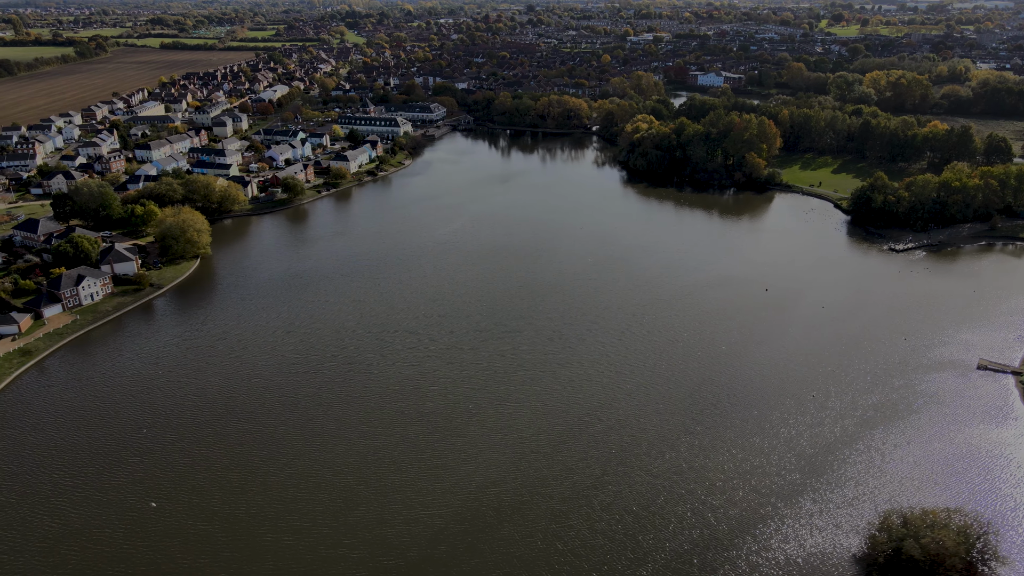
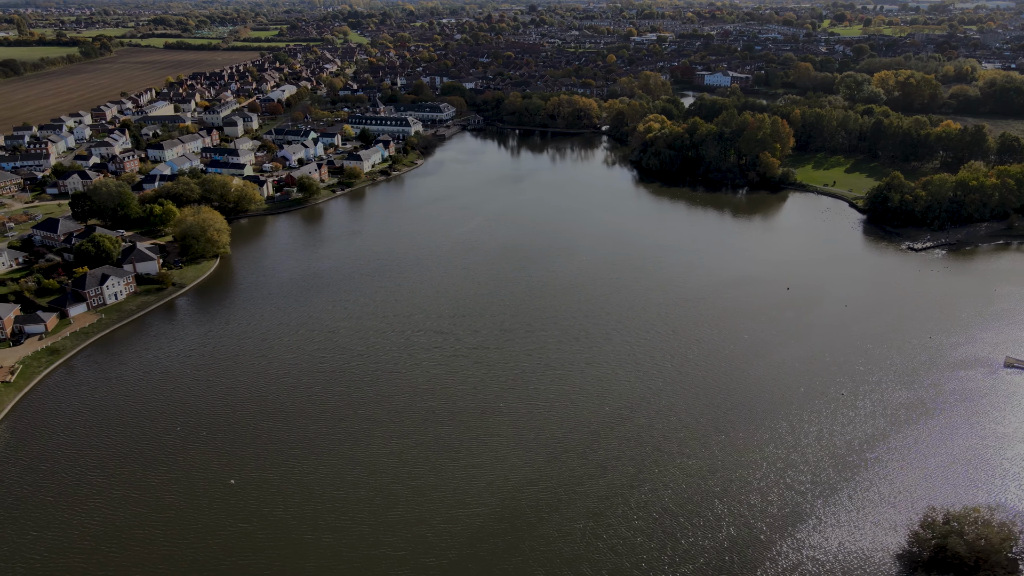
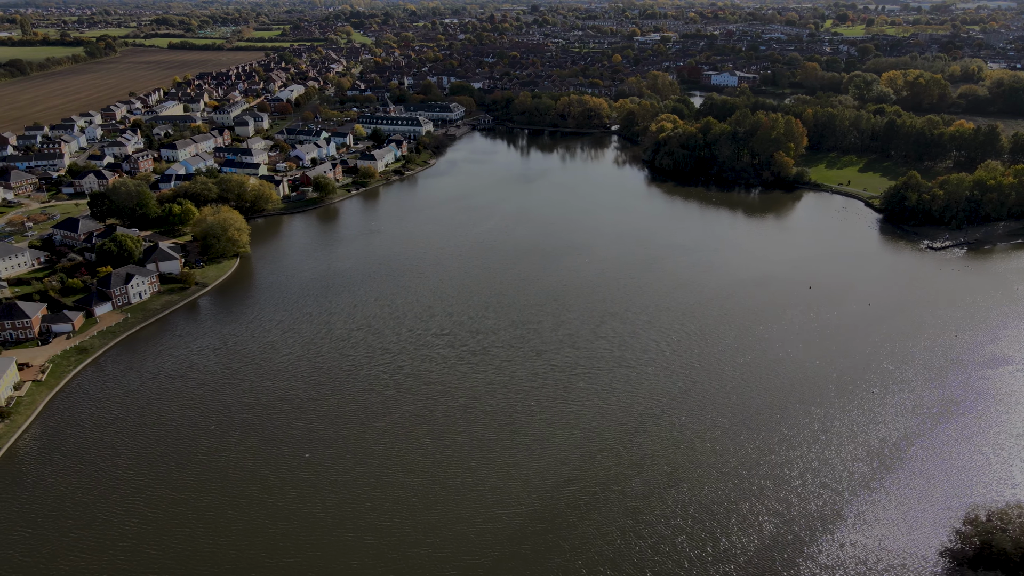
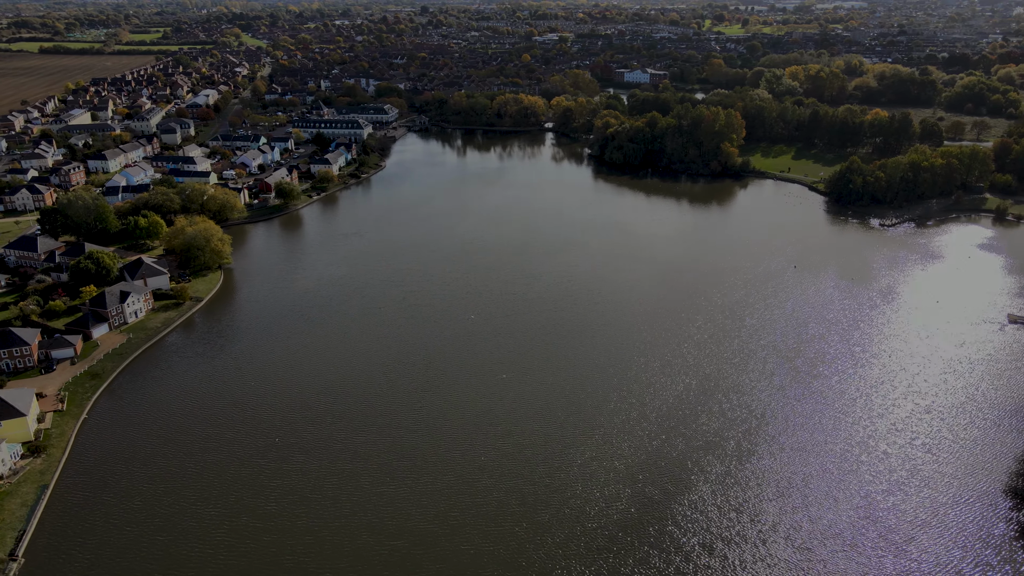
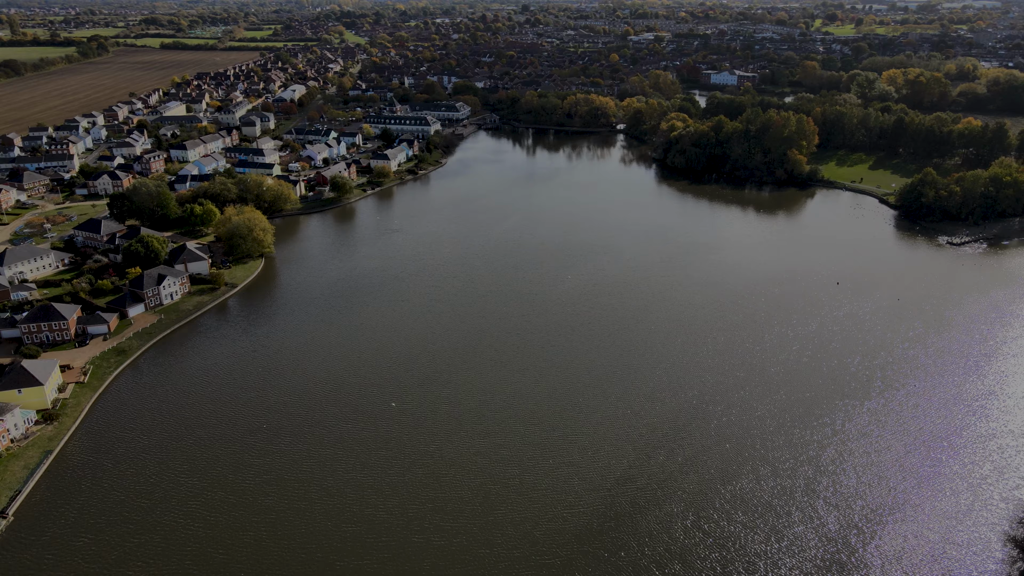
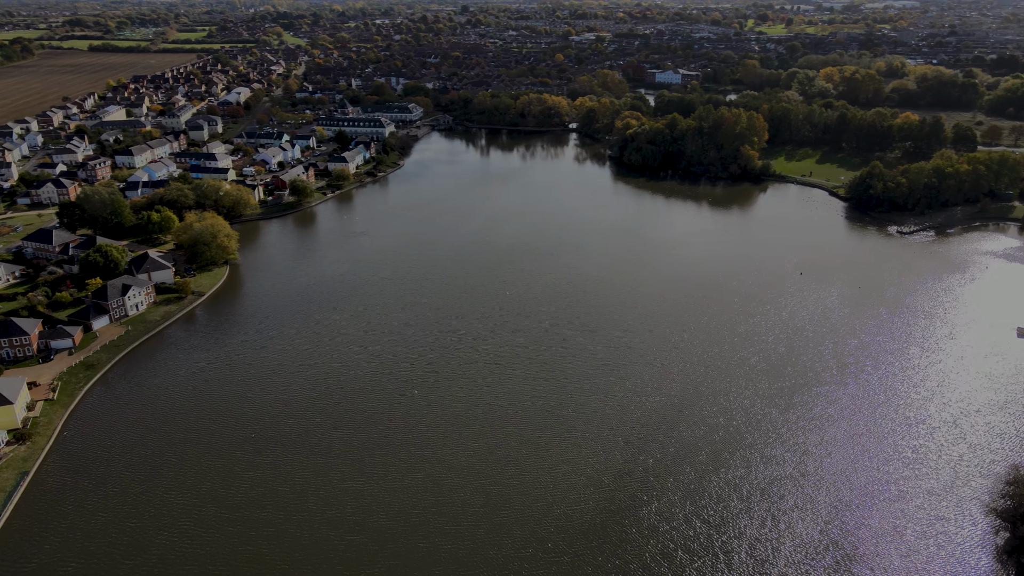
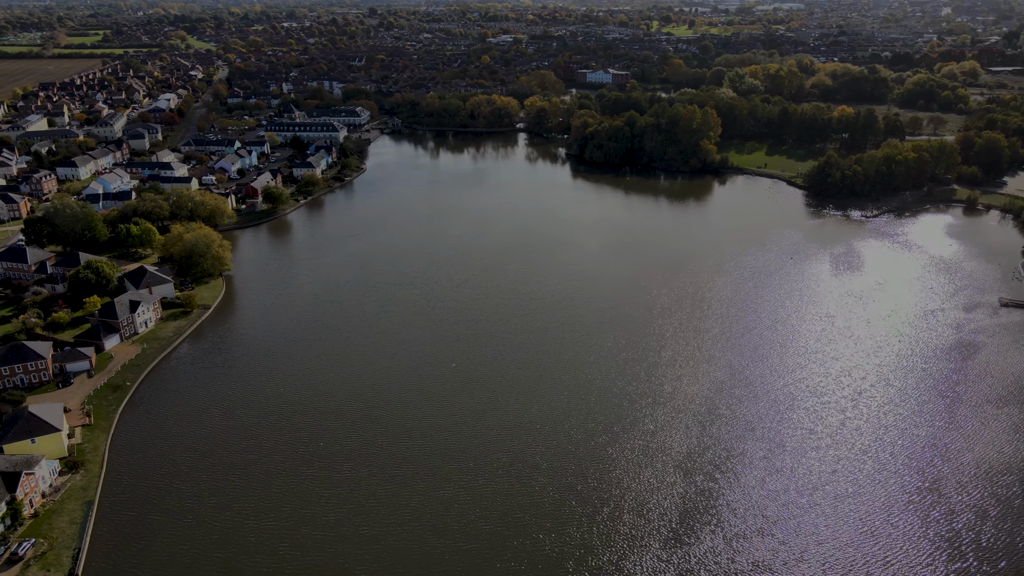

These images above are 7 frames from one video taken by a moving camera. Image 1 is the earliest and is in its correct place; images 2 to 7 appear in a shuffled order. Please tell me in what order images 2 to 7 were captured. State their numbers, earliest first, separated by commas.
2, 3, 5, 6, 4, 7
